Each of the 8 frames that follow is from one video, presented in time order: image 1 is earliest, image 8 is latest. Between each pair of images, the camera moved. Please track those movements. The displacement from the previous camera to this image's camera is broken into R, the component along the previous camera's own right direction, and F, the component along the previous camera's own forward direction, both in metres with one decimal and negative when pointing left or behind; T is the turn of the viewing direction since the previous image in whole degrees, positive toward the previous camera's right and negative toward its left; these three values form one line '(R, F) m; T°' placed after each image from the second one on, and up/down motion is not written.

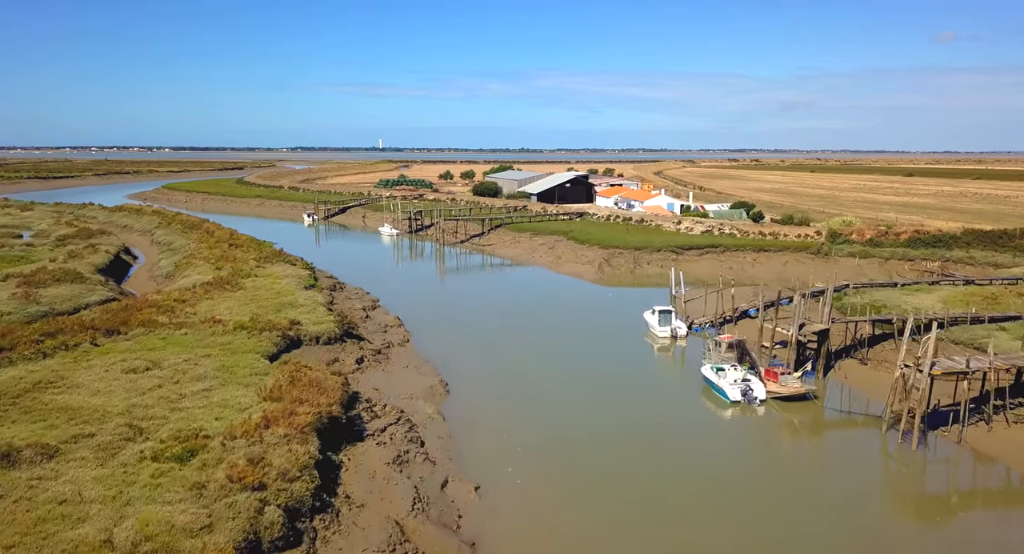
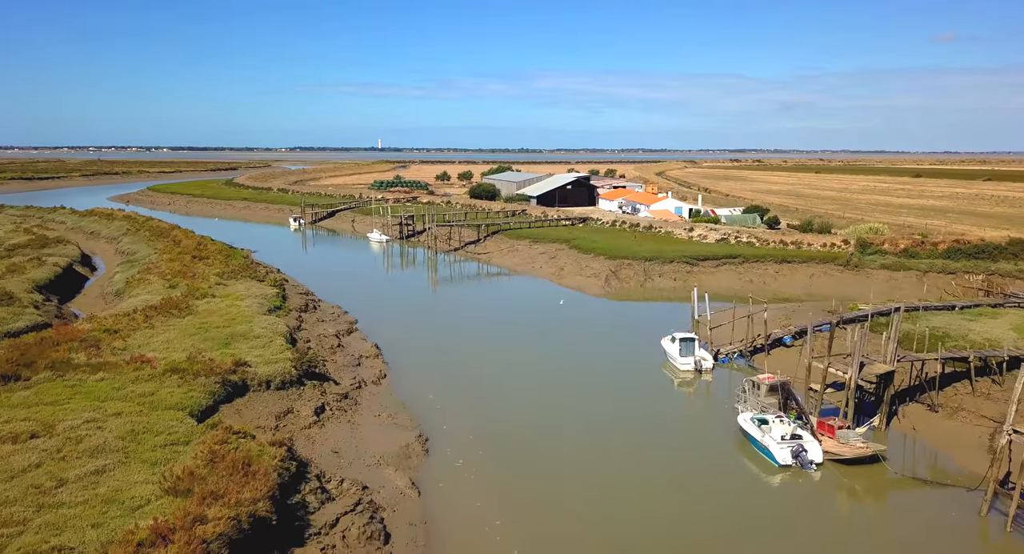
(+0.1, +3.5) m; 0°
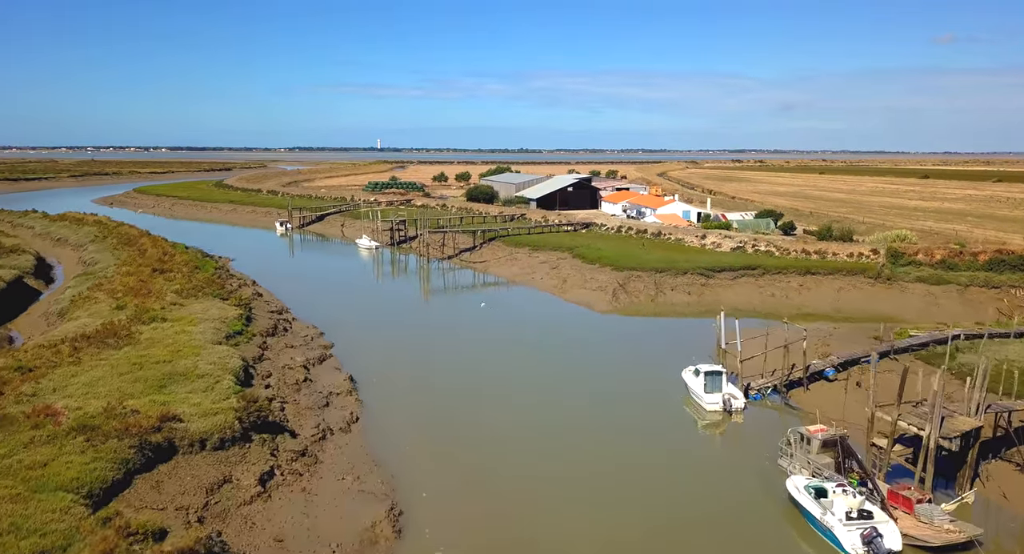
(+0.1, +3.0) m; 0°
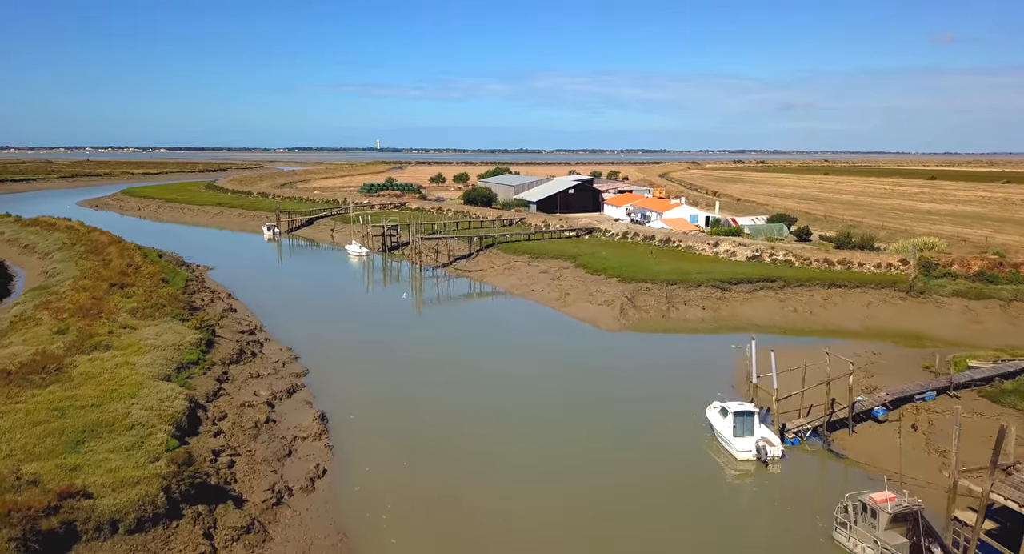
(+0.1, +2.6) m; 0°
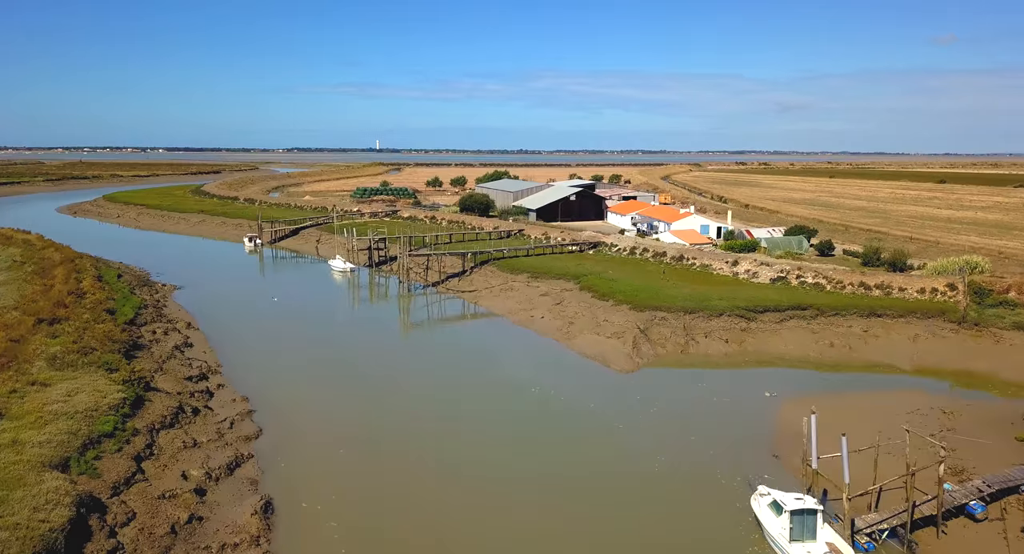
(+0.1, +3.4) m; 0°
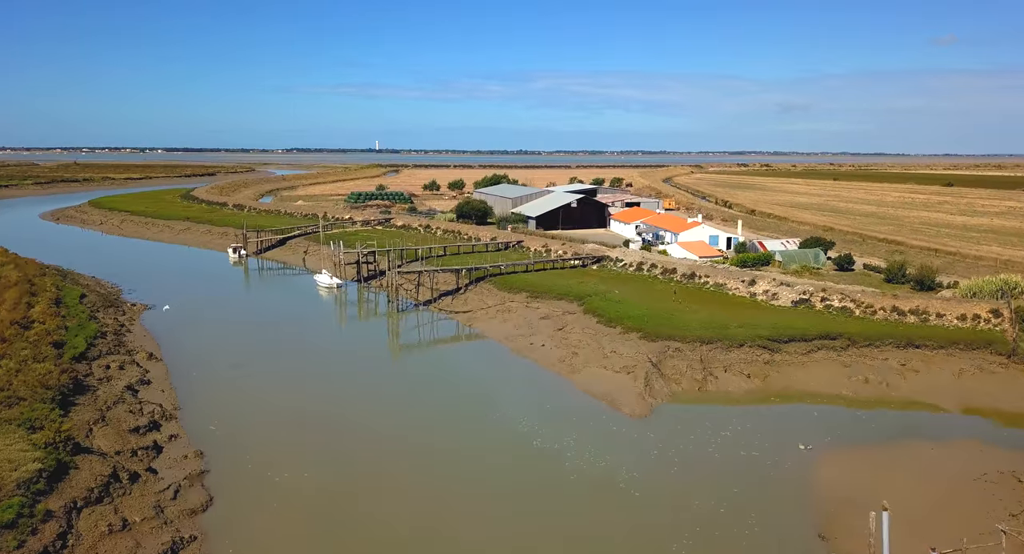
(+0.1, +2.6) m; 0°
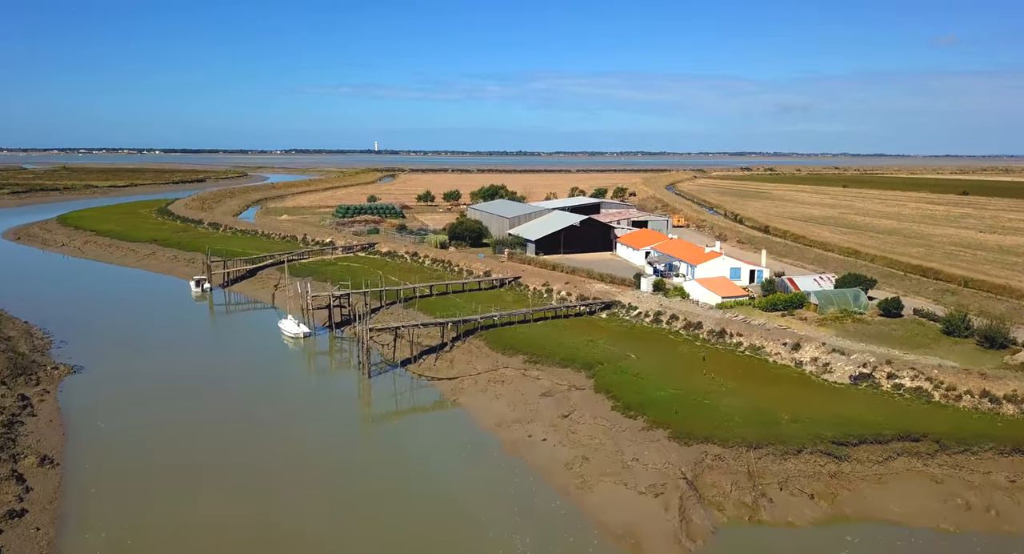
(+0.2, +5.1) m; 0°
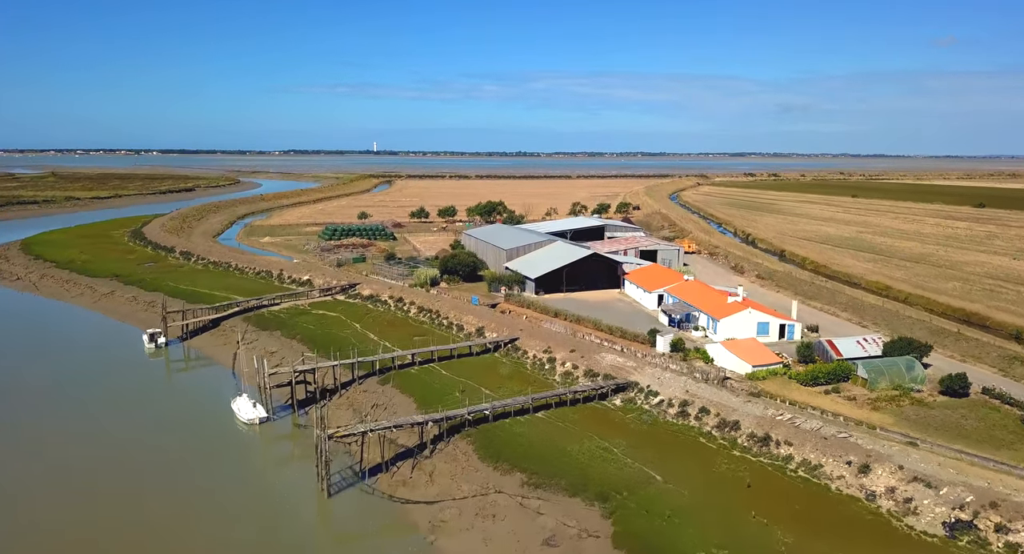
(+0.1, +5.1) m; 0°
